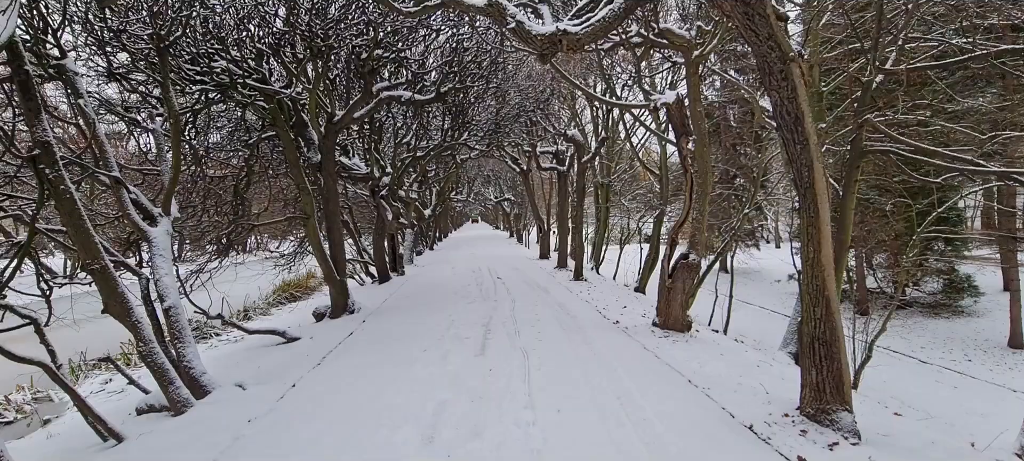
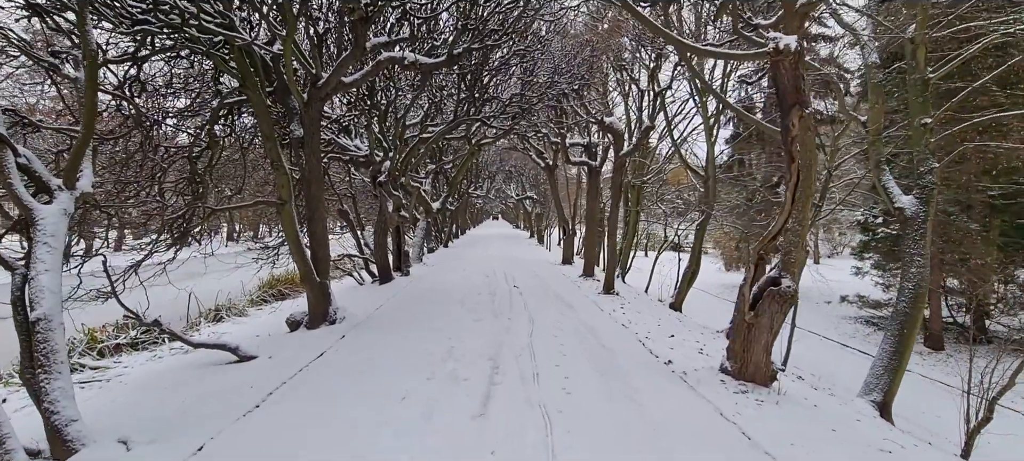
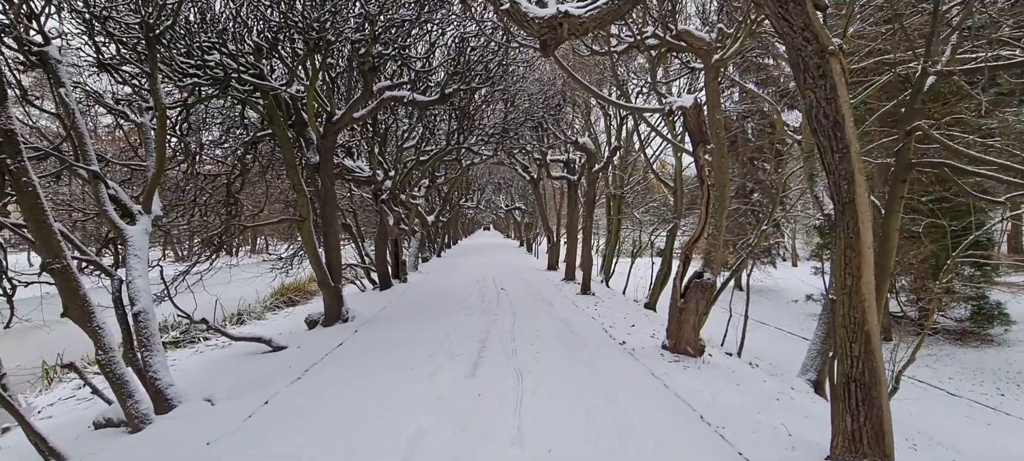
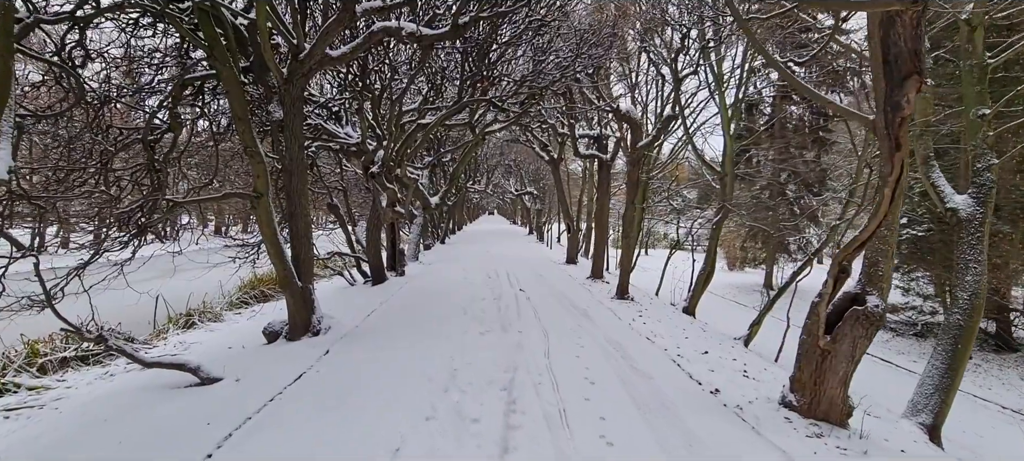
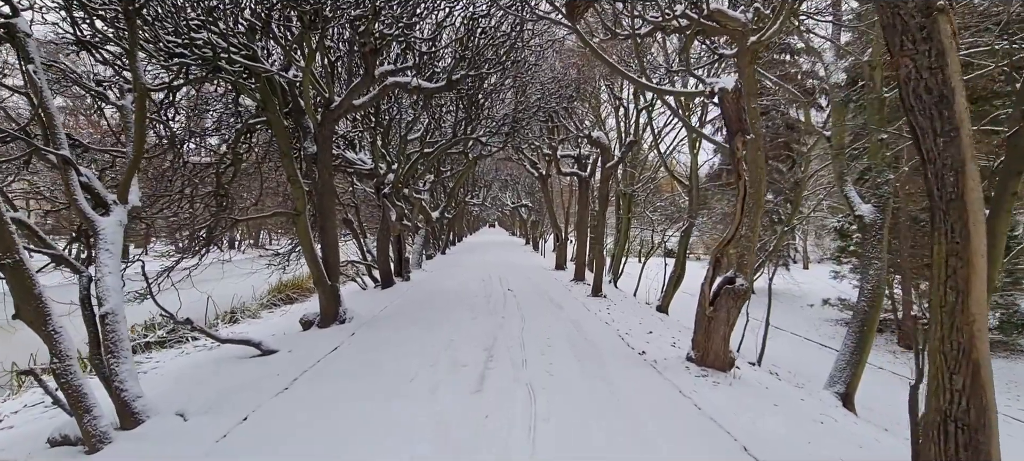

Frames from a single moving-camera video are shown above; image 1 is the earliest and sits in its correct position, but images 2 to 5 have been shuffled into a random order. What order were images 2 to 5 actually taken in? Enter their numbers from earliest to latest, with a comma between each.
3, 5, 2, 4
